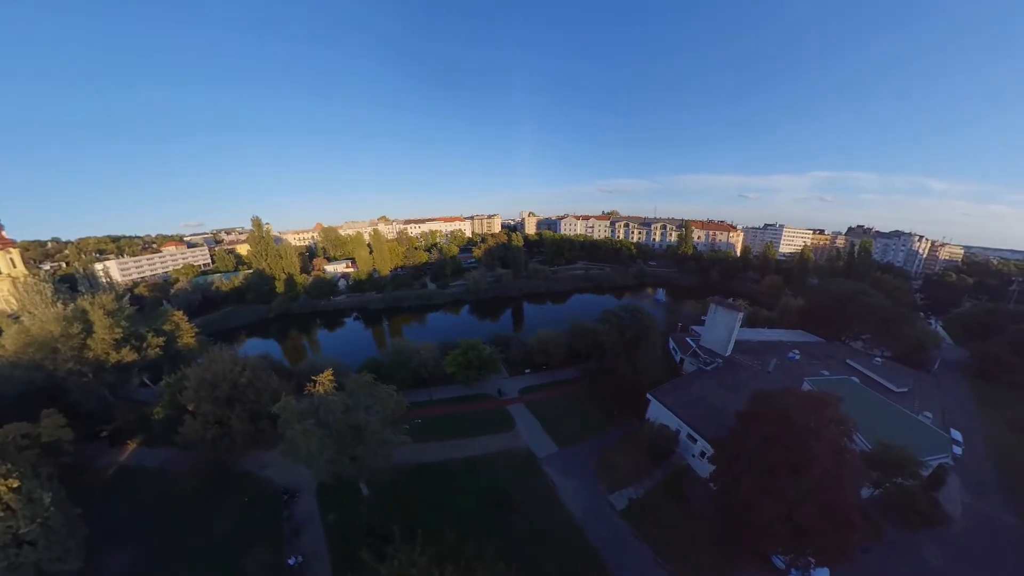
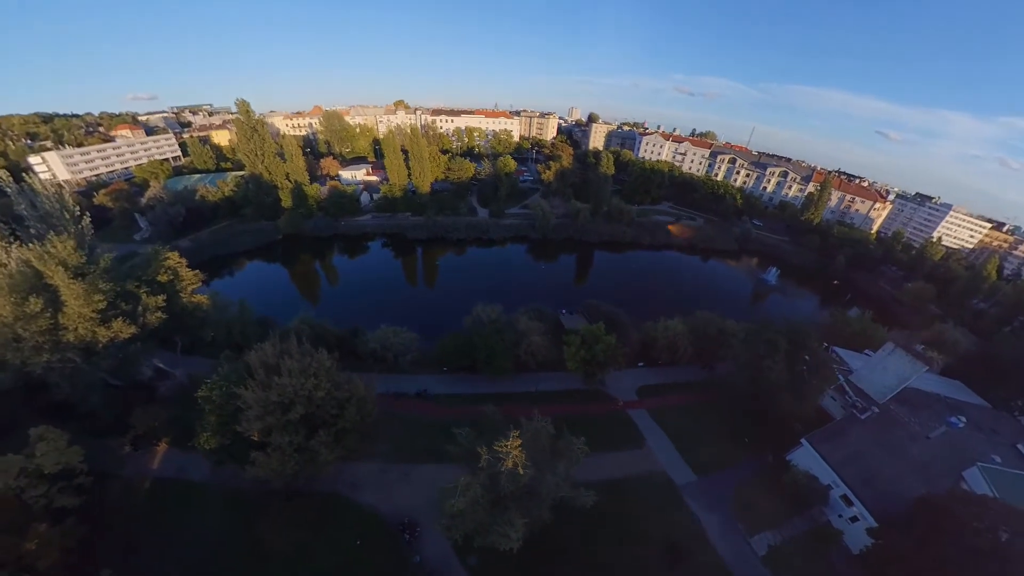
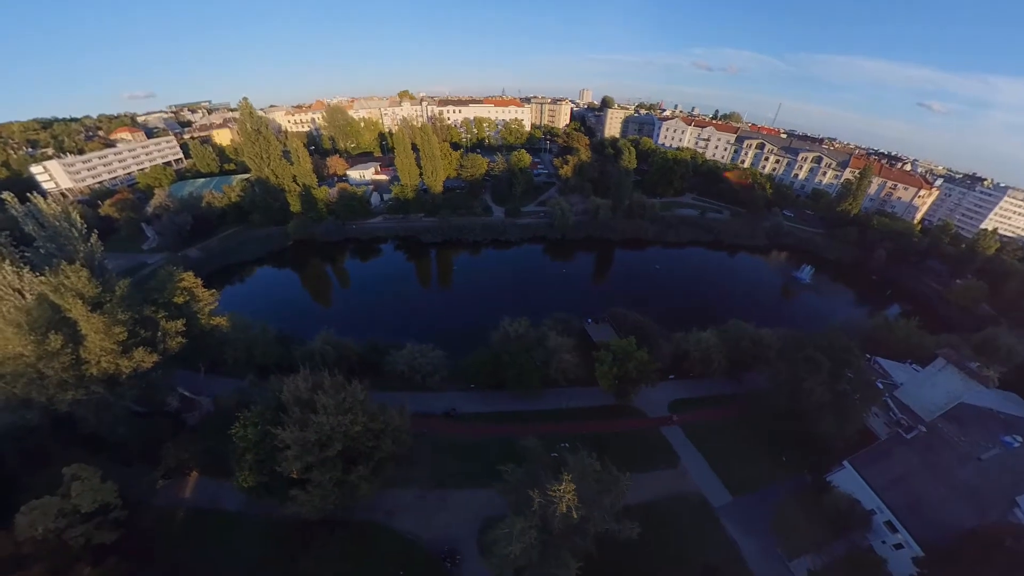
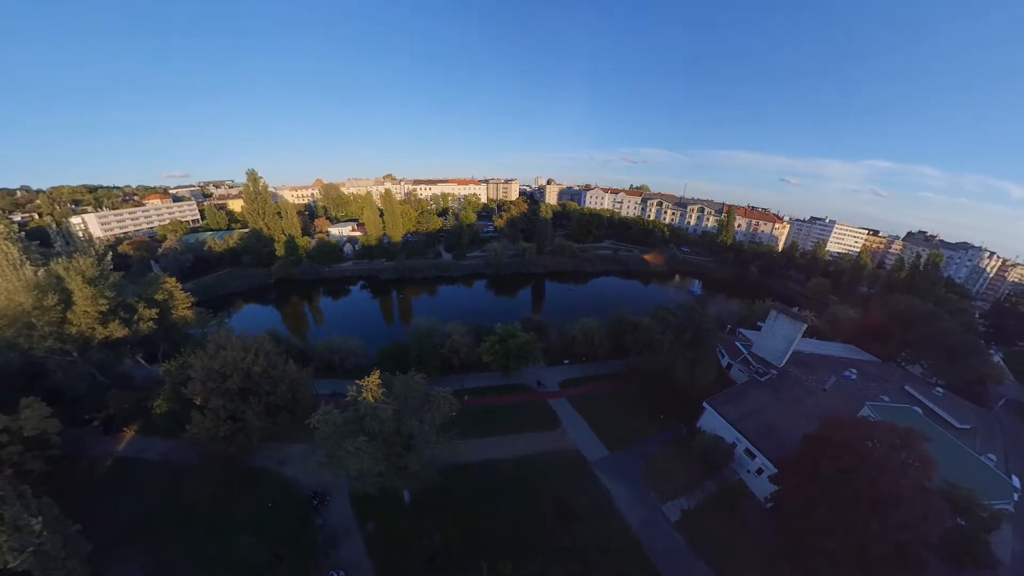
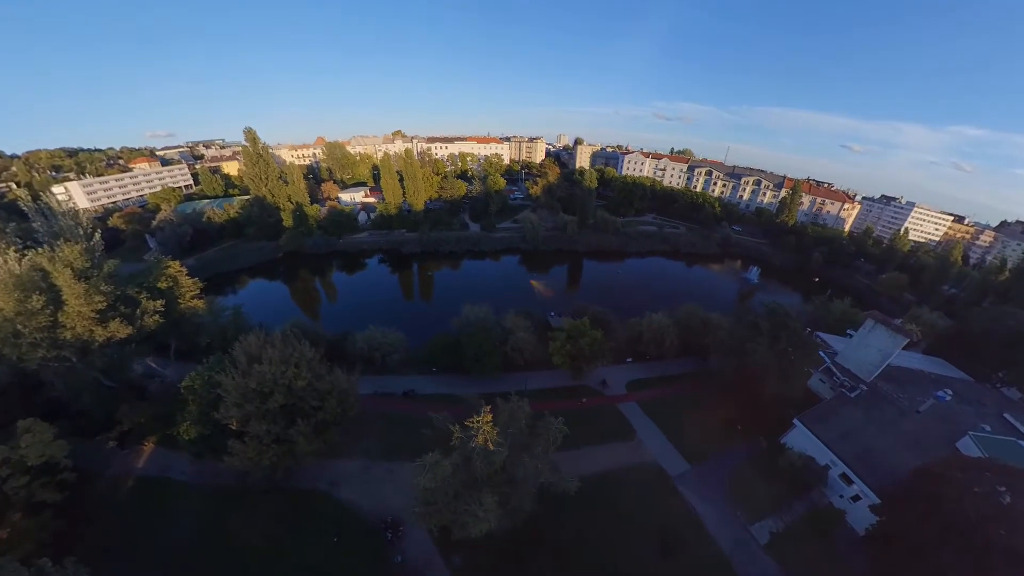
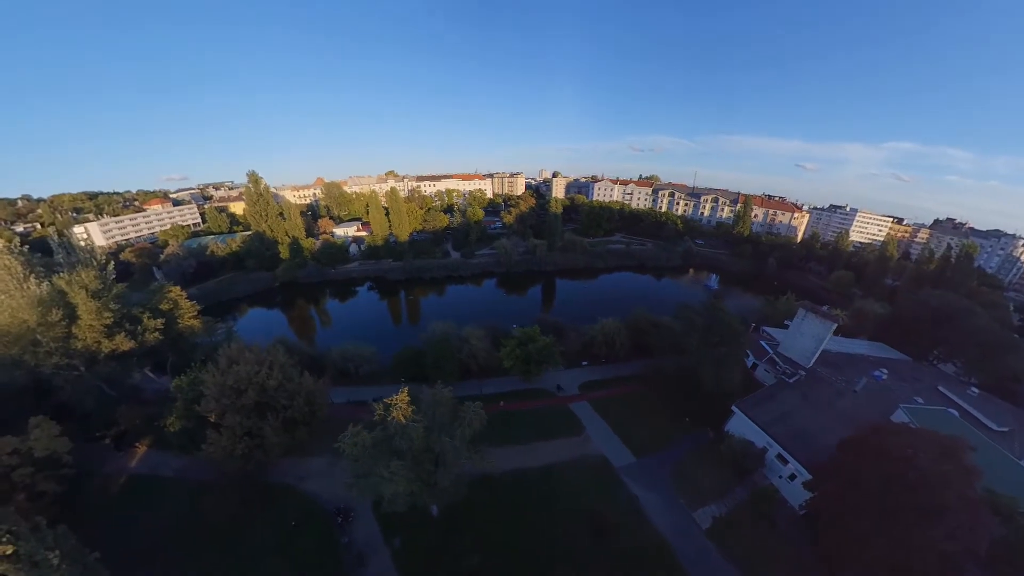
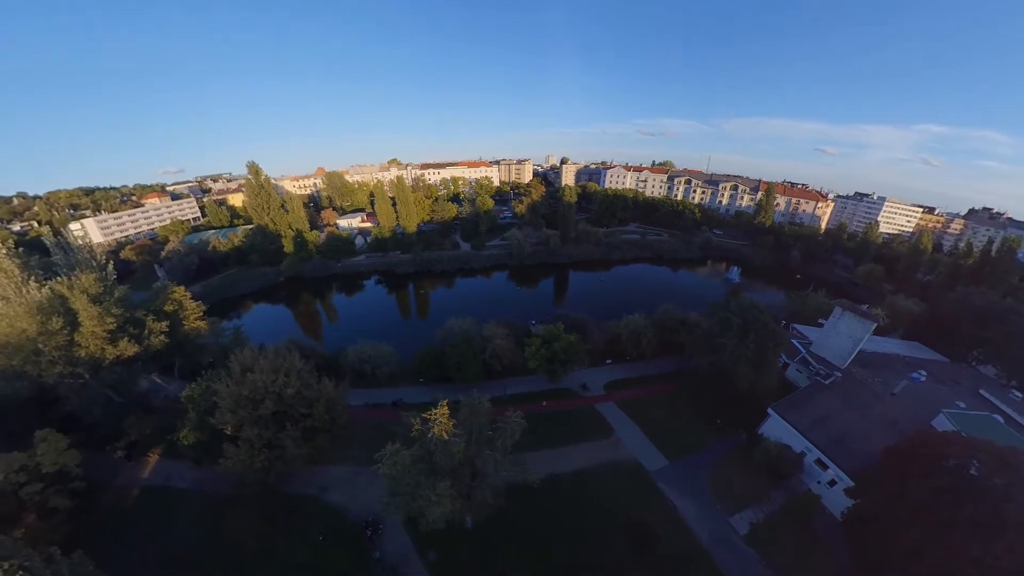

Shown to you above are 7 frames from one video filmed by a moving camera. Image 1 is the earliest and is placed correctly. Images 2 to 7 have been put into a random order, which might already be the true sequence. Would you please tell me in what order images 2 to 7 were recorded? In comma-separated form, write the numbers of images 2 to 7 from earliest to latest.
4, 6, 7, 5, 2, 3
